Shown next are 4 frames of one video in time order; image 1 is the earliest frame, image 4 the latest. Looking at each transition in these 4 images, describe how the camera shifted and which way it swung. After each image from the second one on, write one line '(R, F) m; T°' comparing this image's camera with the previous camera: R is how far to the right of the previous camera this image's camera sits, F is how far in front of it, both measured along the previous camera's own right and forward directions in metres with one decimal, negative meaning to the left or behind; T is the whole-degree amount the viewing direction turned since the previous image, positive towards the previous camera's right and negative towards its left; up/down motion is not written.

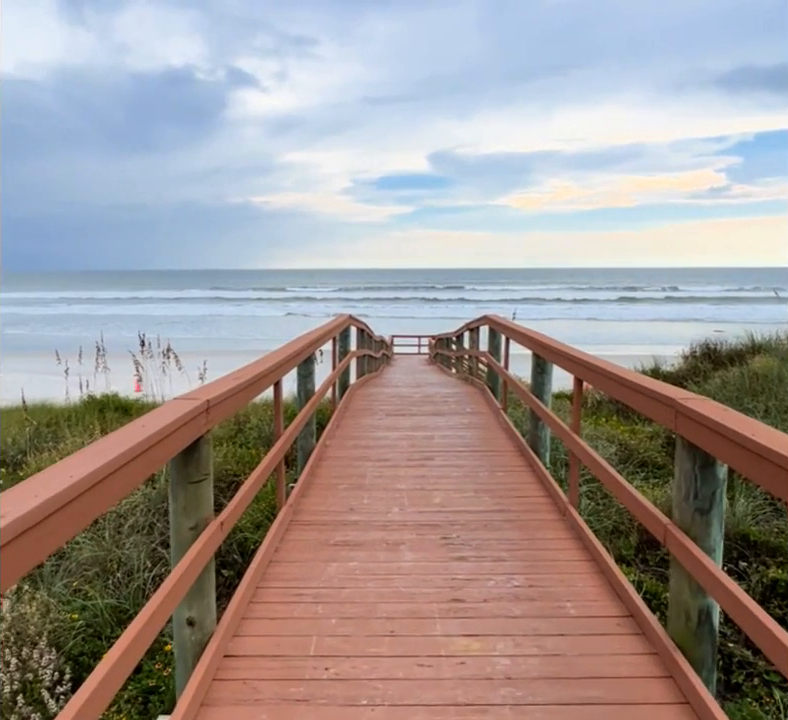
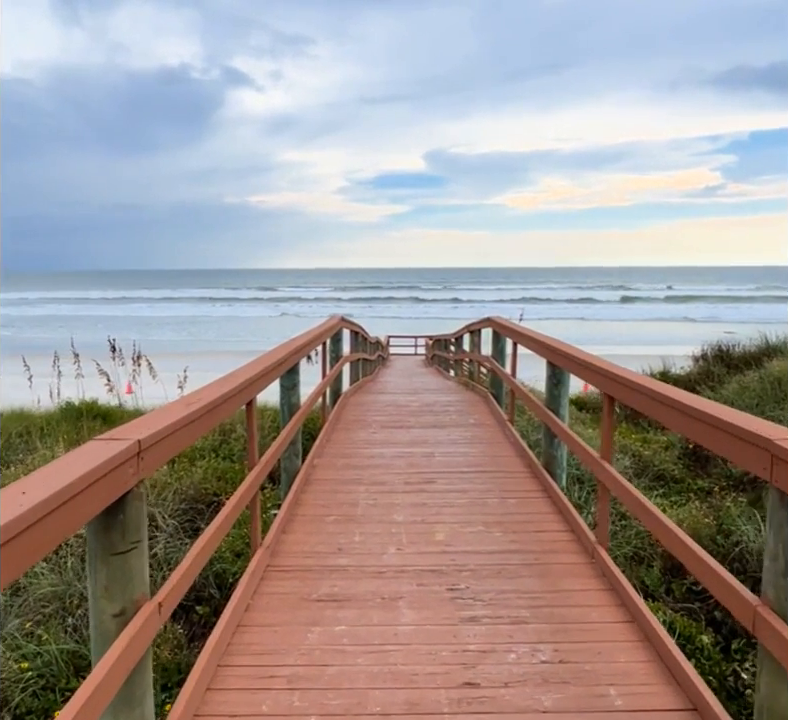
(0.0, +0.5) m; 0°
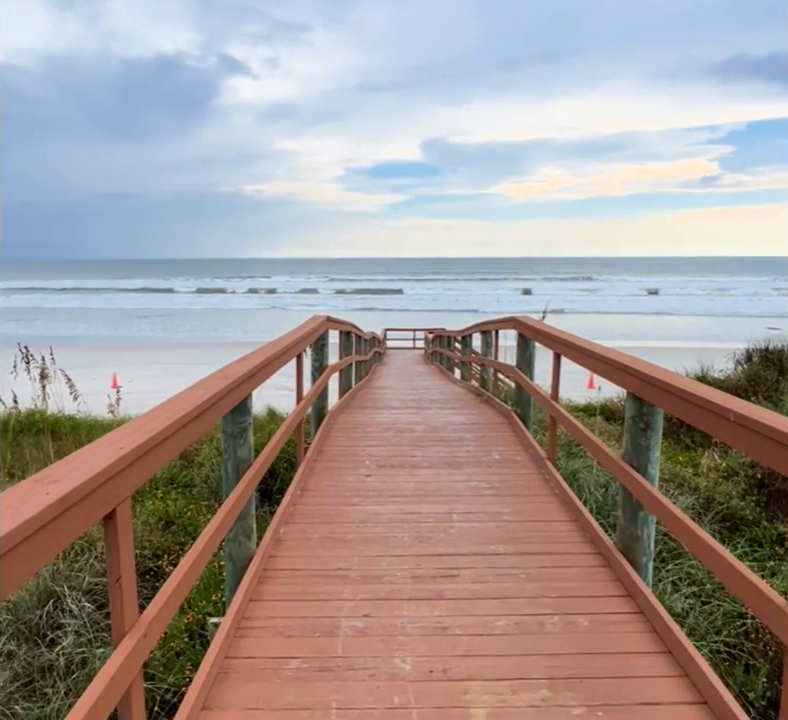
(0.0, +1.2) m; 0°
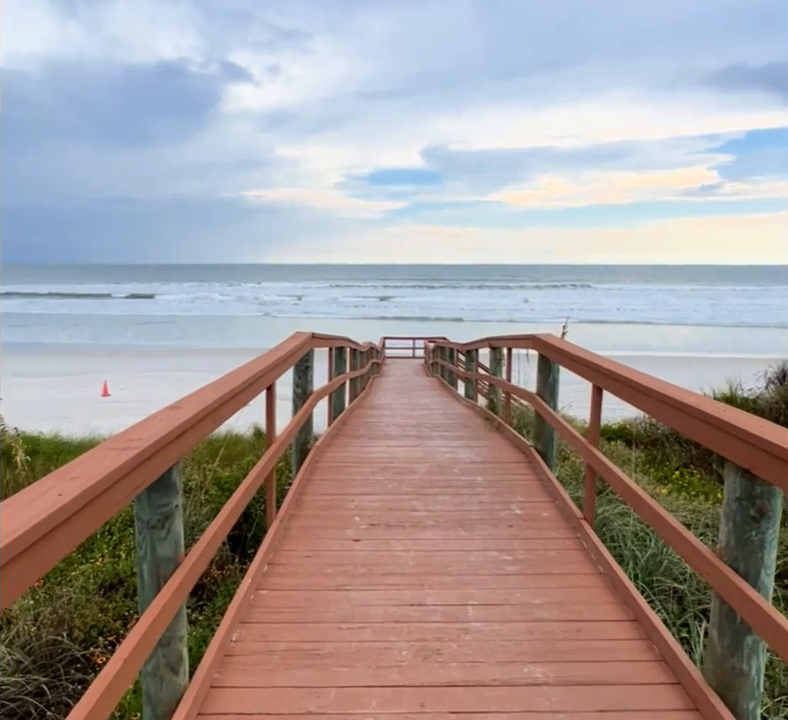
(0.0, +0.7) m; 0°
